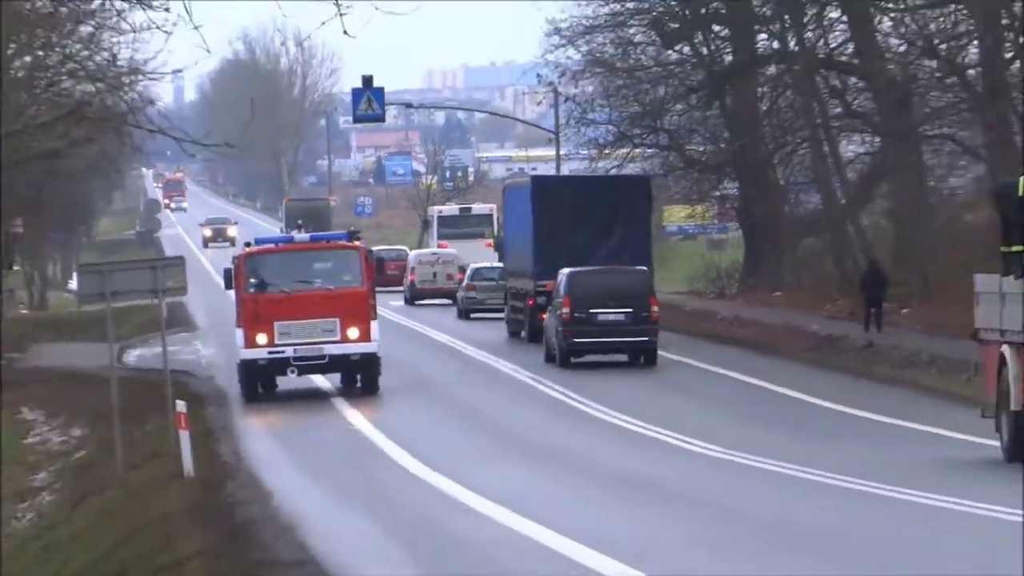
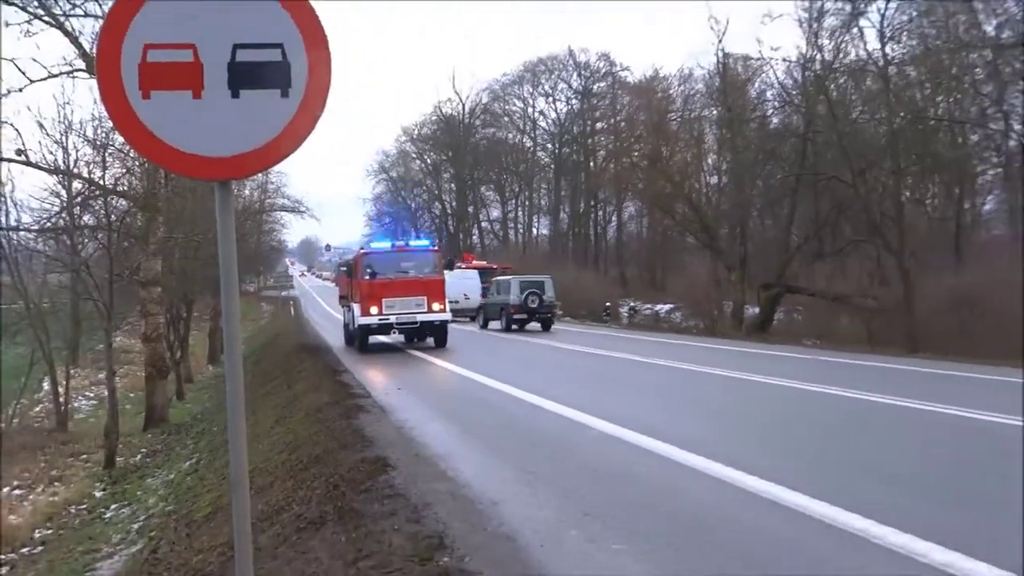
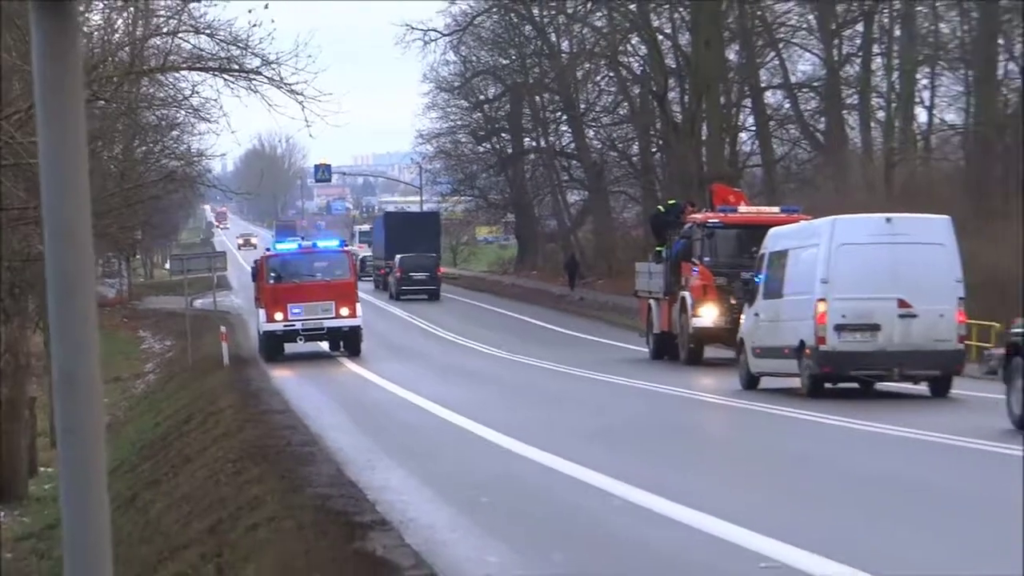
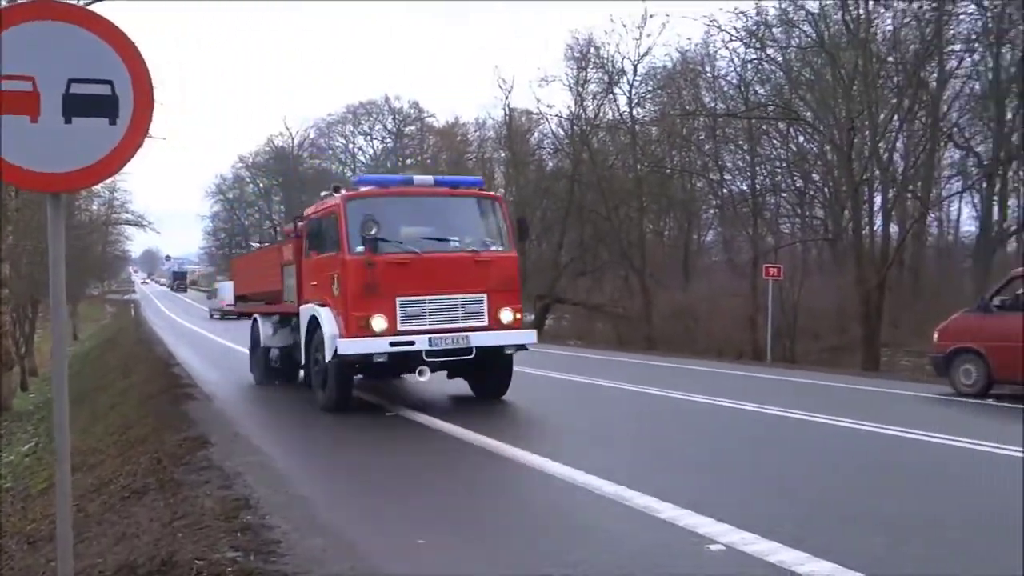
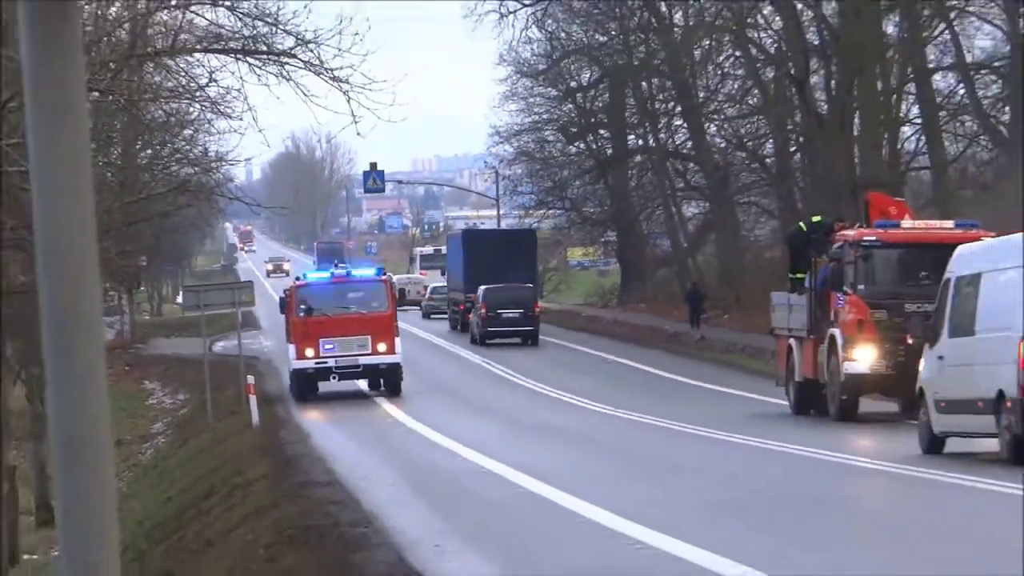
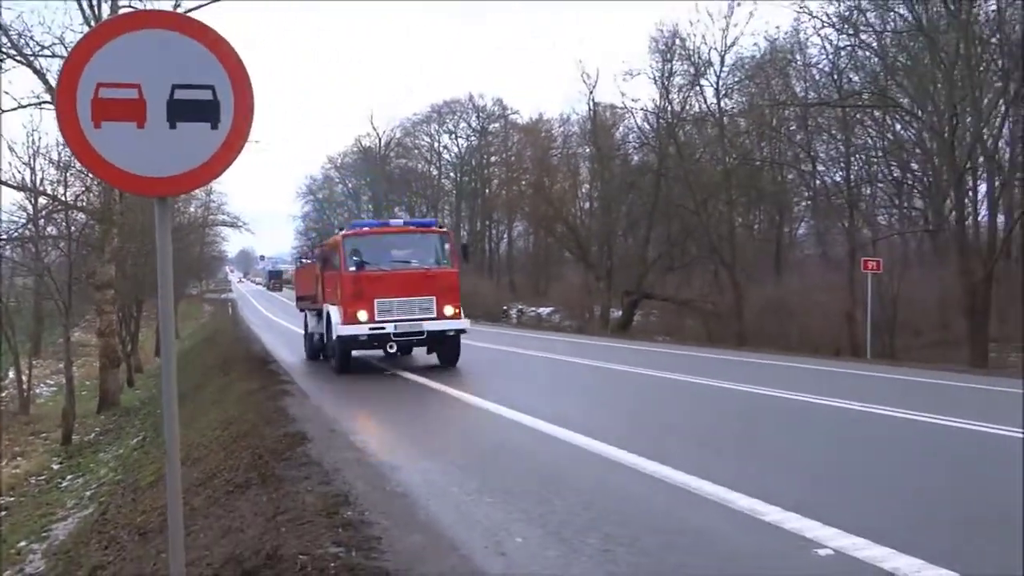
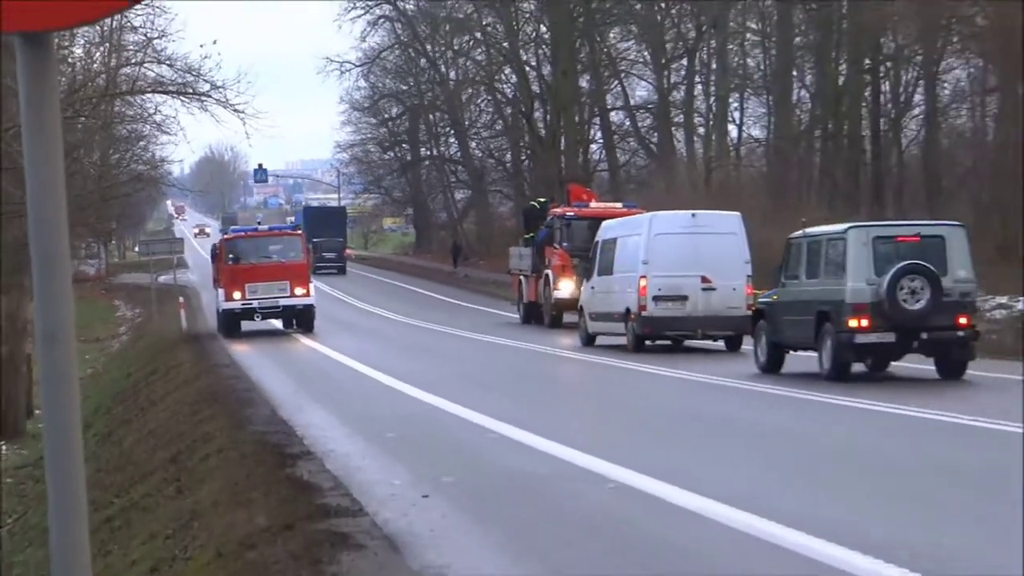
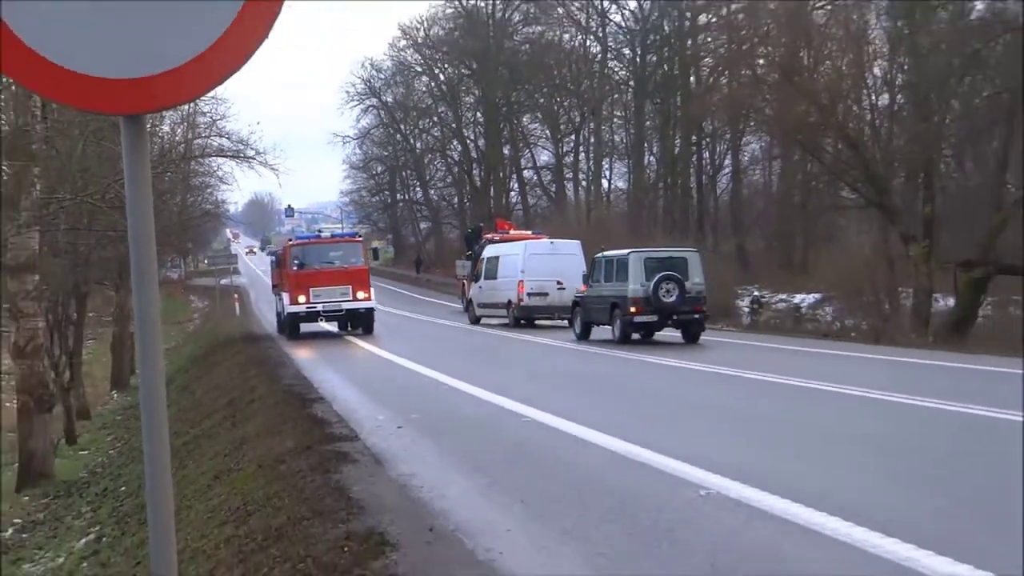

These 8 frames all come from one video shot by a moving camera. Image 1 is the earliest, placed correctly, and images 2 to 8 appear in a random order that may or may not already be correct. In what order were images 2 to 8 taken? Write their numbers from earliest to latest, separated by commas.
5, 3, 7, 8, 2, 6, 4
